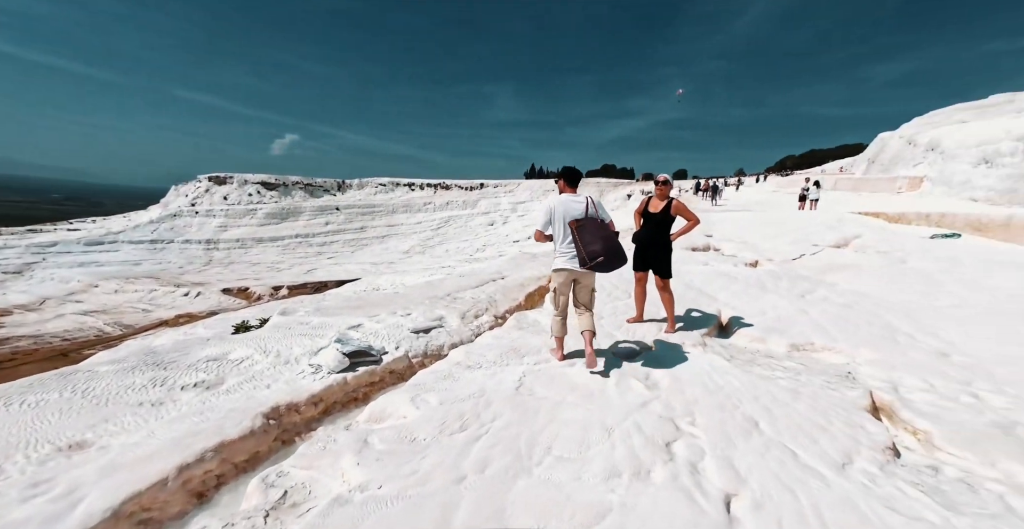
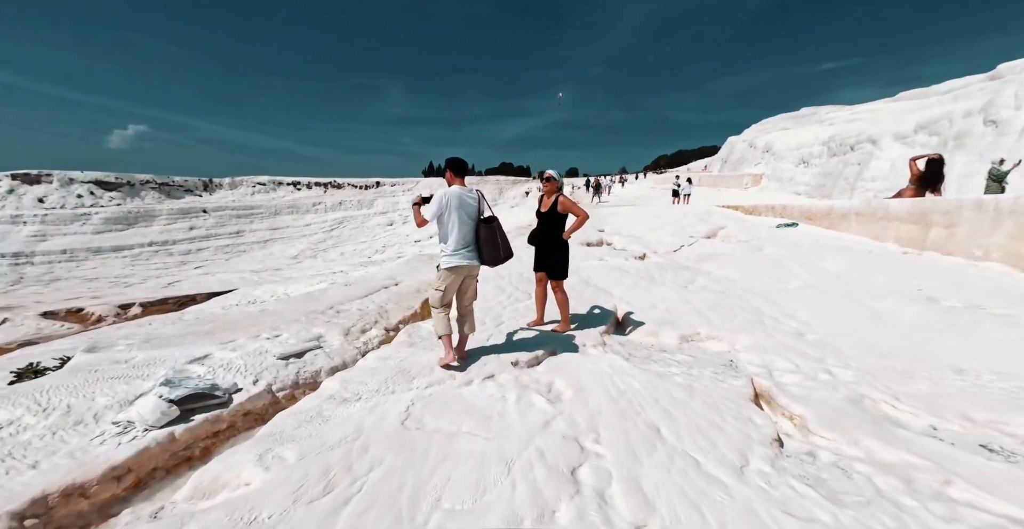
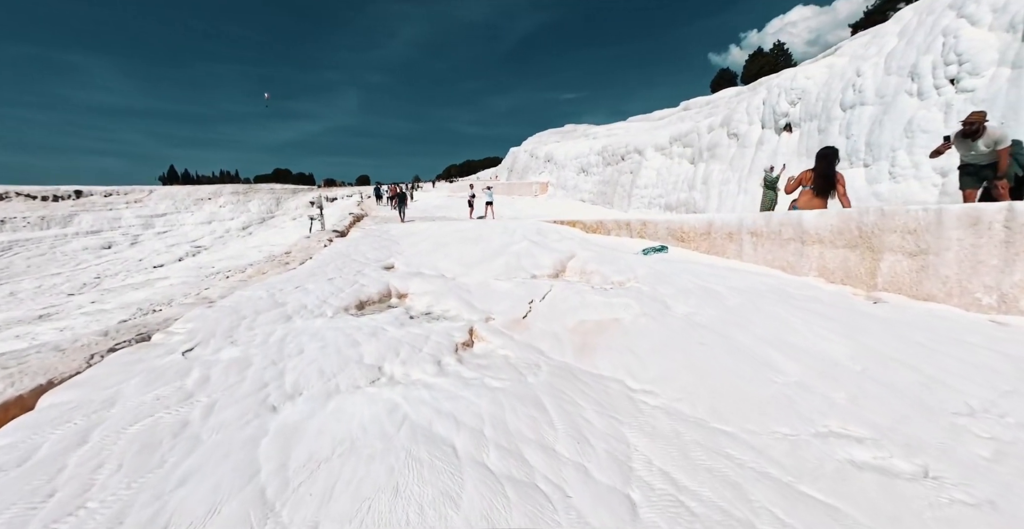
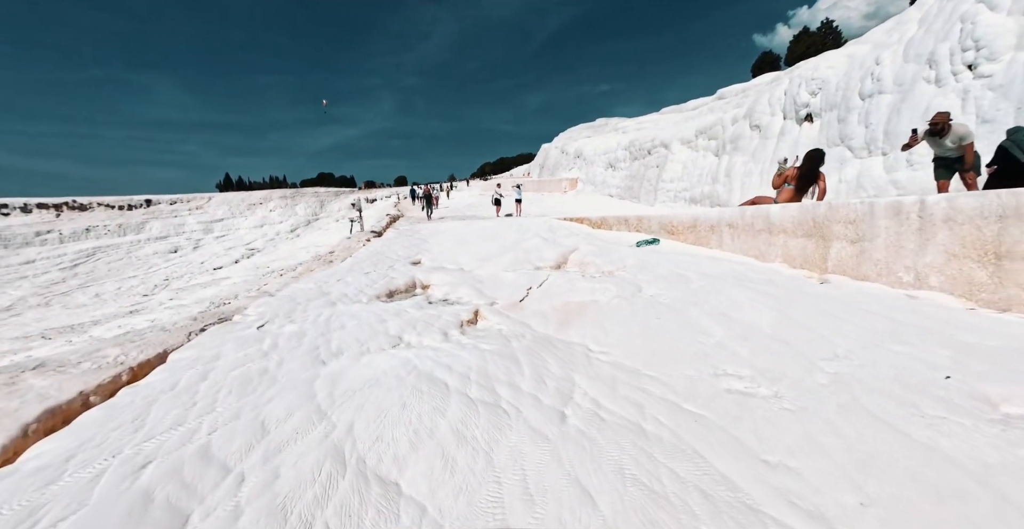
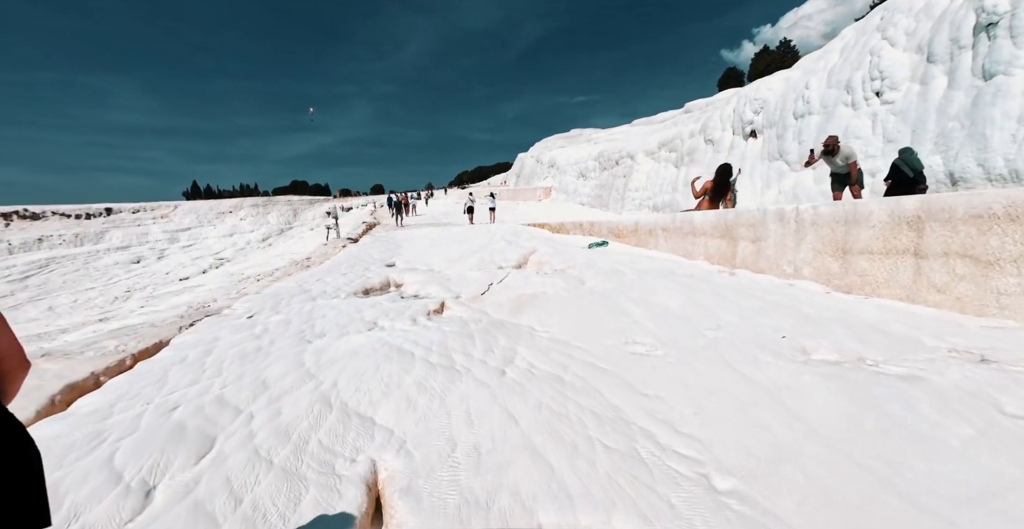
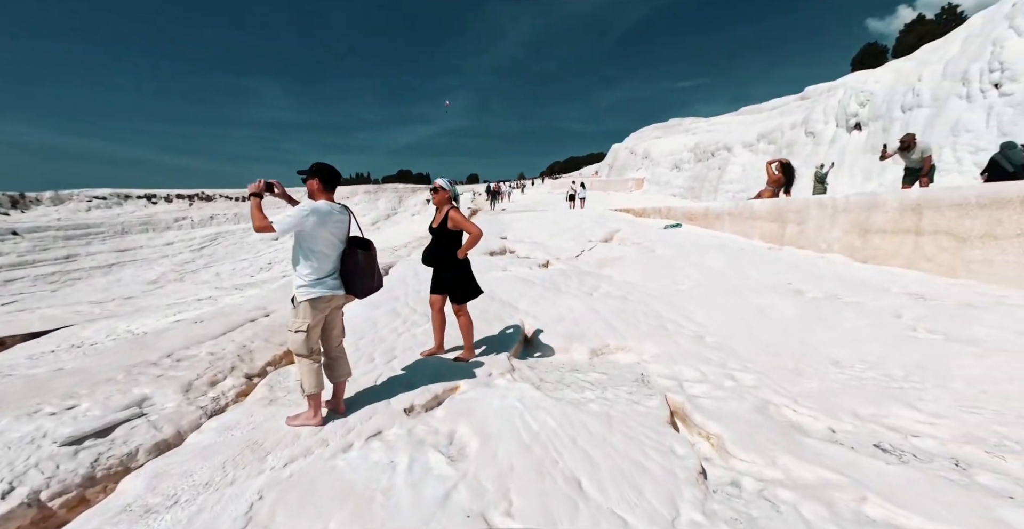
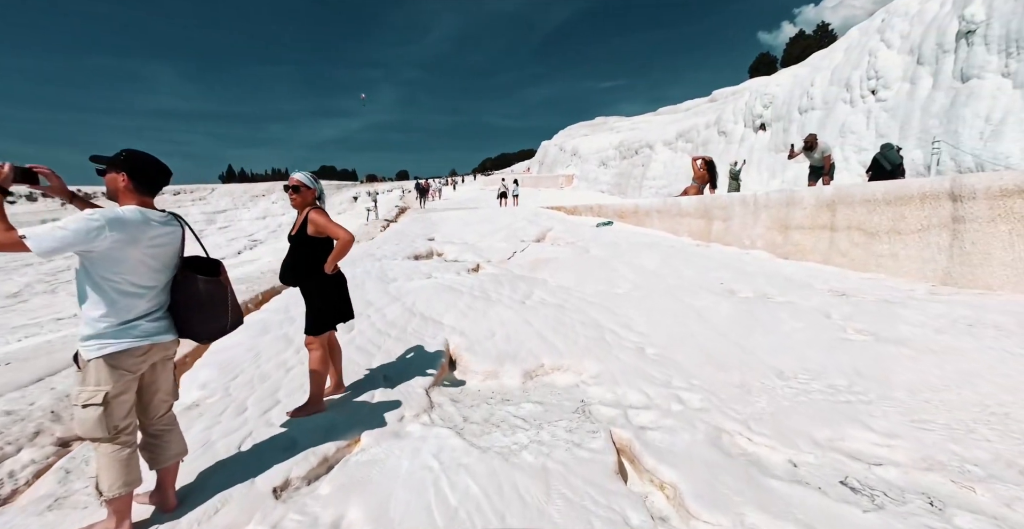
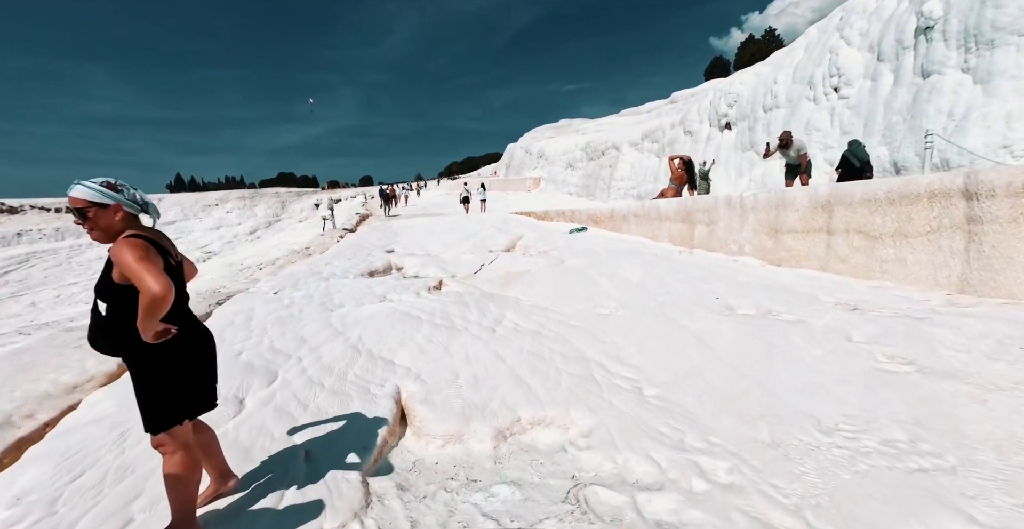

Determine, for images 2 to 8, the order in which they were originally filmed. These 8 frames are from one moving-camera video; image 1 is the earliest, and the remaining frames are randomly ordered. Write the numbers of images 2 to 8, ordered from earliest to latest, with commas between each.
2, 6, 7, 8, 5, 4, 3
